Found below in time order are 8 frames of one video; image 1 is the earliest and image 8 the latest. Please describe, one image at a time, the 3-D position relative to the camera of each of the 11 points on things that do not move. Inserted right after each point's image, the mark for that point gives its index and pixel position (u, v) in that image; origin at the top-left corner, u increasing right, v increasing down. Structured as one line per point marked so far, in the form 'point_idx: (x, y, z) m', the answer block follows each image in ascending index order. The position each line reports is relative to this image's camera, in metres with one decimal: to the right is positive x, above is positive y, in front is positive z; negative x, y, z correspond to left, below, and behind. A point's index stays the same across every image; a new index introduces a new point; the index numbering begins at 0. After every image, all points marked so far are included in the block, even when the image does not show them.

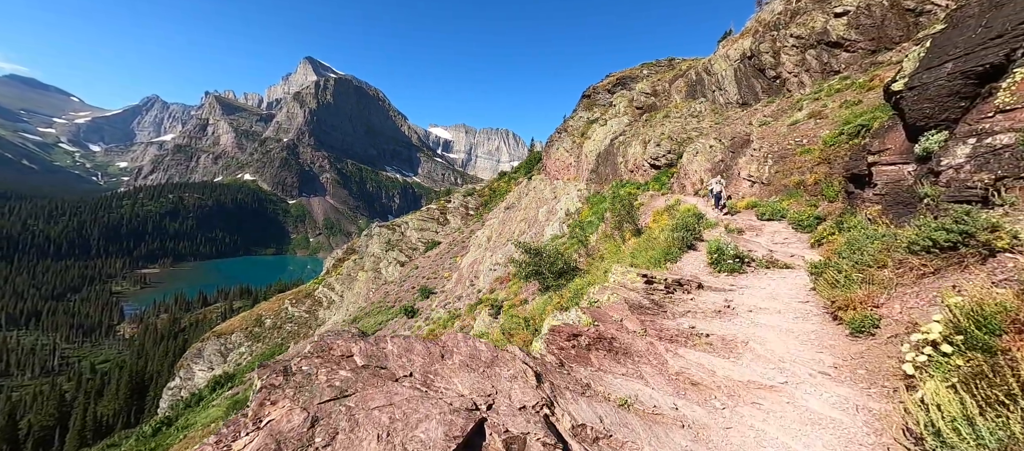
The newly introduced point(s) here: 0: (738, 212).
0: (+11.0, +0.7, +17.9) m
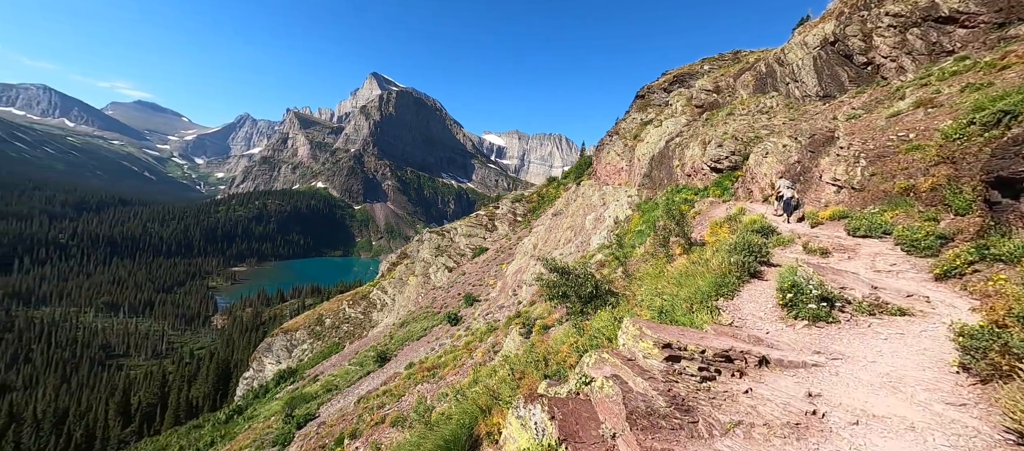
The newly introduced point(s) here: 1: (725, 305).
0: (+12.2, +0.1, +14.6) m
1: (+4.3, -1.8, +7.7) m
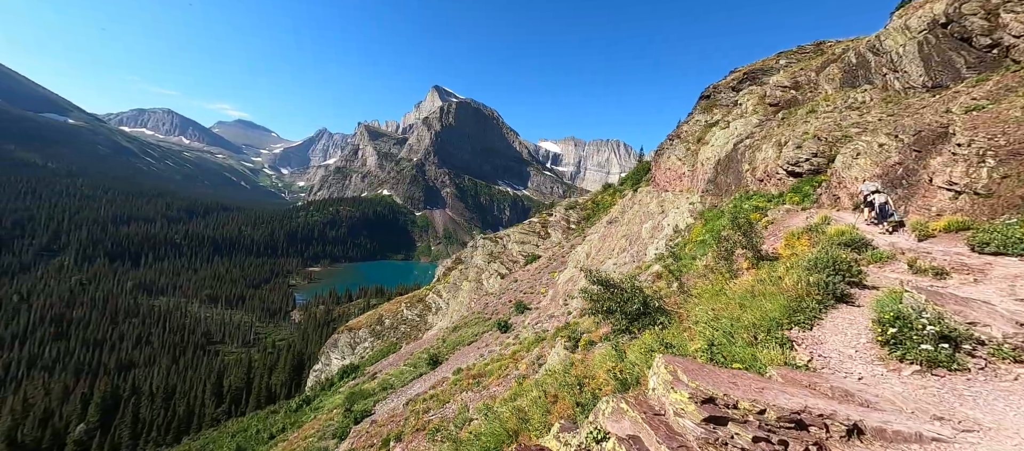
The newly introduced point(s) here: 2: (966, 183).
0: (+13.7, -0.4, +12.1) m
1: (+4.9, -2.0, +6.4) m
2: (+16.3, +1.5, +13.2) m
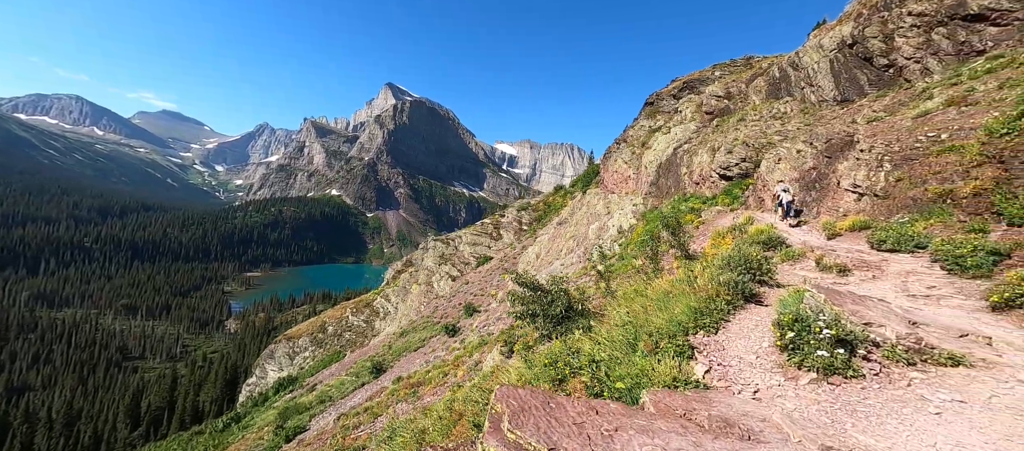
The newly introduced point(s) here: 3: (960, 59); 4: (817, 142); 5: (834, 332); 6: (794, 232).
0: (+11.3, -0.3, +12.7) m
1: (+3.1, -2.0, +6.0) m
2: (+13.7, +1.5, +14.2) m
3: (+23.2, +8.5, +19.0) m
4: (+15.7, +4.3, +19.0) m
5: (+4.2, -1.4, +4.8) m
6: (+10.8, -0.2, +14.0) m
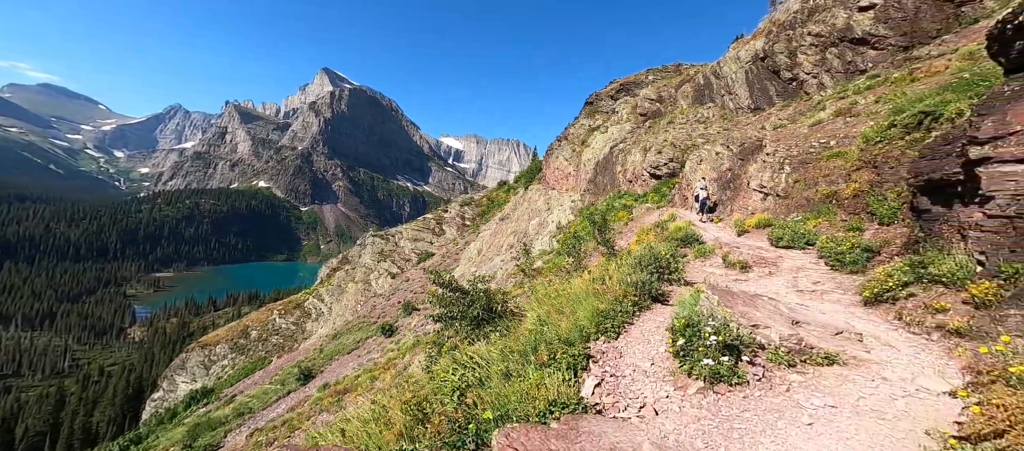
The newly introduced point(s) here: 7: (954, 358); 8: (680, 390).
0: (+8.7, -0.2, +13.6) m
1: (+1.6, -1.9, +5.8) m
2: (+10.8, +1.6, +15.4) m
3: (+19.5, +8.7, +21.5) m
4: (+12.2, +4.4, +20.4) m
5: (+2.8, -1.4, +4.8) m
6: (+8.0, -0.1, +14.8) m
7: (+4.9, -1.5, +4.1) m
8: (+2.4, -2.1, +5.0) m
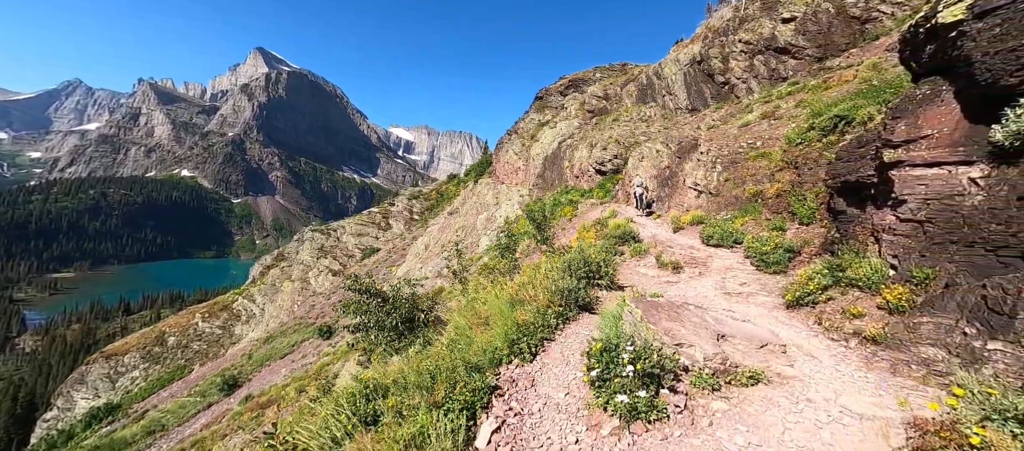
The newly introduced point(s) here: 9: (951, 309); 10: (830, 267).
0: (+6.4, -0.1, +13.9) m
1: (+0.3, -2.0, +5.2) m
2: (+8.3, +1.8, +15.9) m
3: (+16.1, +8.9, +22.9) m
4: (+9.0, +4.7, +20.9) m
5: (+1.6, -1.5, +4.4) m
6: (+5.5, 0.0, +15.0) m
7: (+3.8, -1.6, +3.9) m
8: (+1.2, -2.1, +4.5) m
9: (+4.7, -0.9, +3.9) m
10: (+5.0, -0.7, +5.8) m
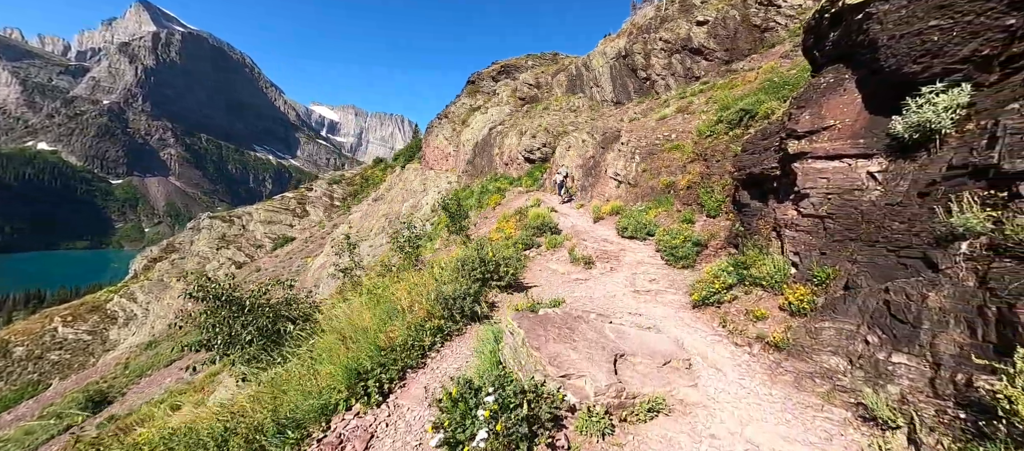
0: (+3.3, +0.2, +13.7) m
1: (-1.2, -1.9, +4.2) m
2: (+4.8, +2.2, +15.9) m
3: (+11.4, +9.6, +23.9) m
4: (+4.6, +5.2, +20.9) m
5: (+0.3, -1.5, +3.5) m
6: (+2.2, +0.4, +14.6) m
7: (+2.5, -1.5, +3.5) m
8: (-0.1, -2.1, +3.7) m
9: (+3.3, -0.9, +3.6) m
10: (+3.3, -0.6, +5.5) m
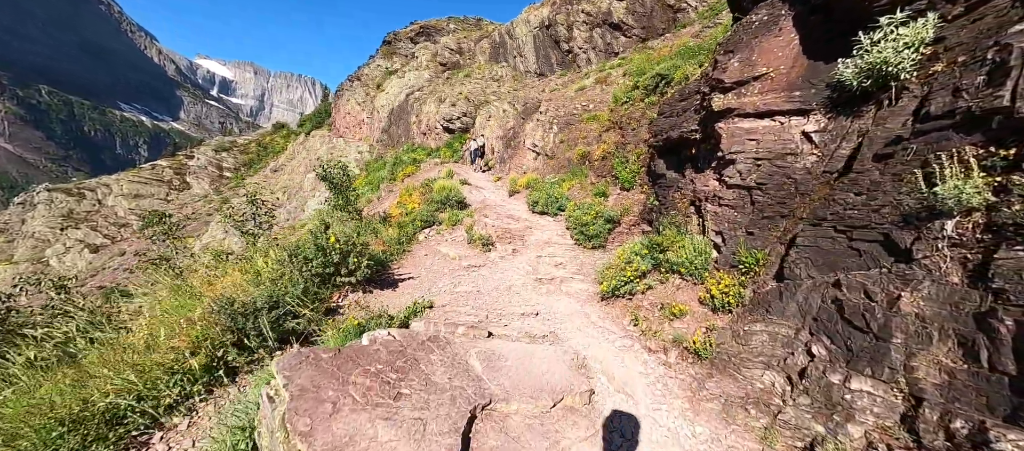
0: (+0.1, +1.1, +12.5) m
1: (-2.5, -1.7, +2.5) m
2: (+1.2, +3.3, +14.9) m
3: (+6.0, +11.2, +23.5) m
4: (0.0, +6.6, +19.6) m
5: (-0.9, -1.3, +2.1) m
6: (-1.1, +1.3, +13.2) m
7: (+1.3, -1.3, +2.5) m
8: (-1.3, -1.9, +2.2) m
9: (+2.1, -0.7, +2.8) m
10: (+1.7, -0.2, +4.6) m
